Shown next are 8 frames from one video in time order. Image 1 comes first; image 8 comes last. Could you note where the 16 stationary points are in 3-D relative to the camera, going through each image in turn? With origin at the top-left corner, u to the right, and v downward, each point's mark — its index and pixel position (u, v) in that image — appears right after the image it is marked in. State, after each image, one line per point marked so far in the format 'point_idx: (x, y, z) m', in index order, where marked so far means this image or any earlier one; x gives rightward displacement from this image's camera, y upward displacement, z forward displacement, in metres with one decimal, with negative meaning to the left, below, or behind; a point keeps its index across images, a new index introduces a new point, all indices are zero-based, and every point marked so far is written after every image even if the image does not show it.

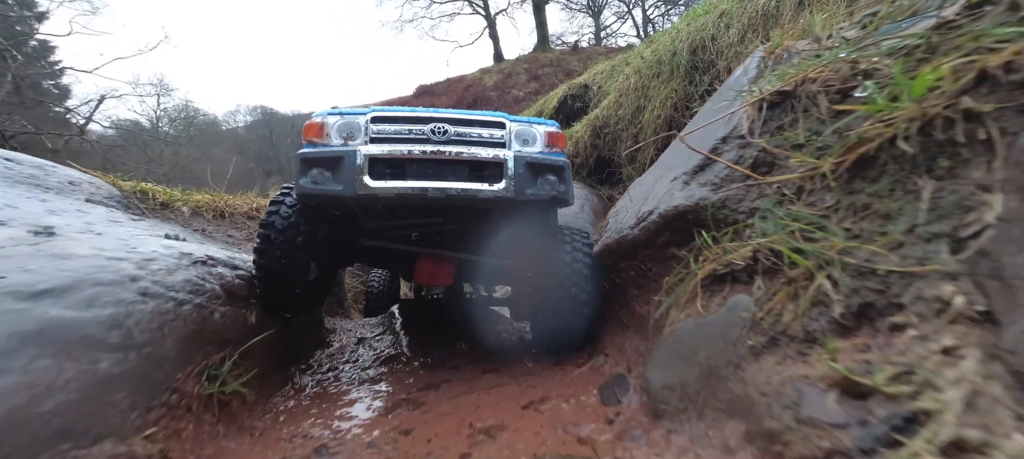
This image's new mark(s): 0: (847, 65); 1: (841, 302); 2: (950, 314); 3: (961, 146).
0: (+1.1, +0.5, +1.5) m
1: (+0.8, -0.2, +1.1) m
2: (+0.8, -0.2, +0.9) m
3: (+1.0, +0.2, +1.0) m
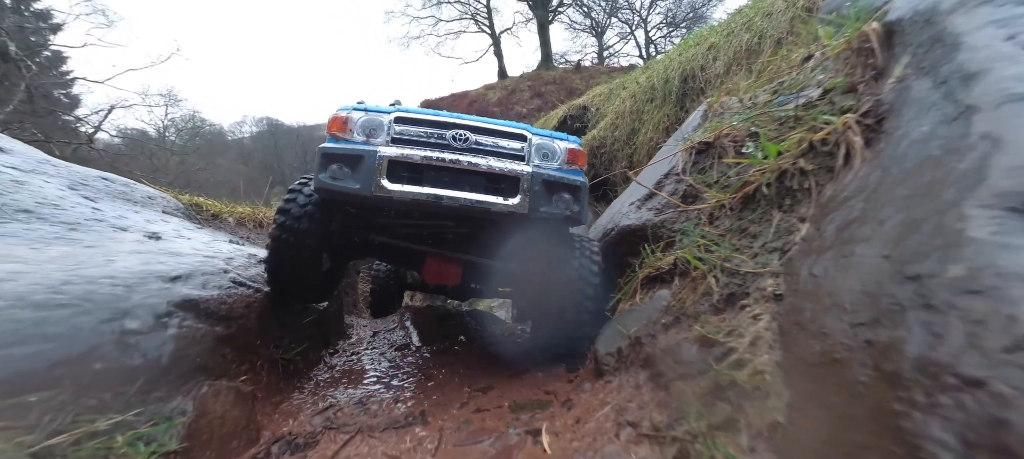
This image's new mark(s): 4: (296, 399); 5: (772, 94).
0: (+1.1, +0.5, +2.0) m
1: (+0.7, -0.2, +1.6) m
2: (+0.8, -0.2, +1.4) m
3: (+1.0, +0.1, +1.6) m
4: (-1.0, -0.8, +2.0) m
5: (+1.3, +0.7, +2.2) m
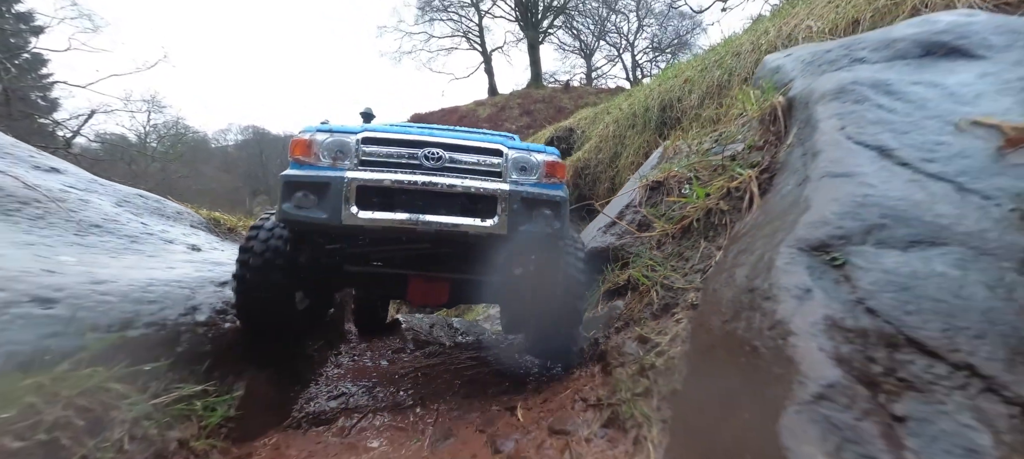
0: (+1.0, +0.3, +2.5) m
1: (+0.7, -0.3, +2.0) m
2: (+0.7, -0.3, +1.8) m
3: (+0.9, 0.0, +2.1) m
4: (-1.1, -0.9, +2.4) m
5: (+1.2, +0.5, +2.7) m
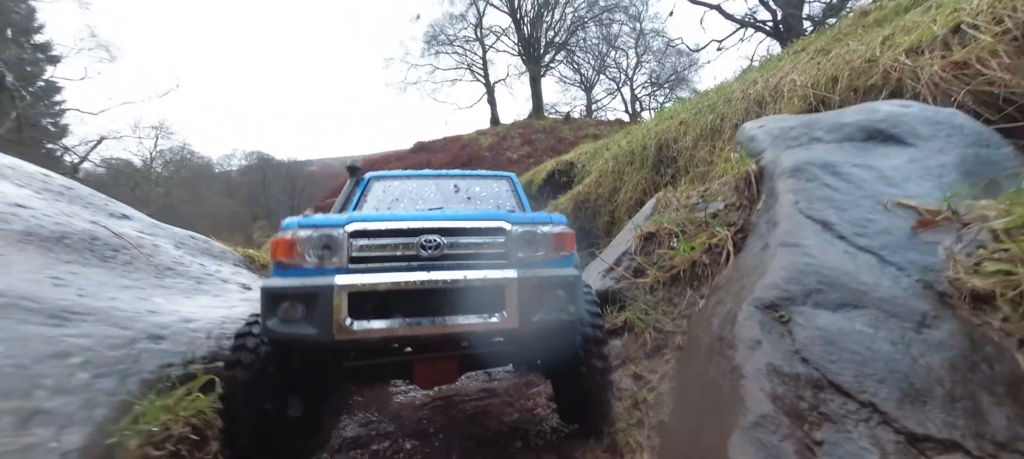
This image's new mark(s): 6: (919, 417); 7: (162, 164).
0: (+1.1, 0.0, +2.8) m
1: (+0.7, -0.6, +2.3) m
2: (+0.8, -0.6, +2.1) m
3: (+1.0, -0.2, +2.4) m
4: (-1.0, -1.1, +2.7) m
5: (+1.3, +0.2, +3.1) m
6: (+1.1, -0.5, +1.1) m
7: (-10.3, +2.0, +13.0) m
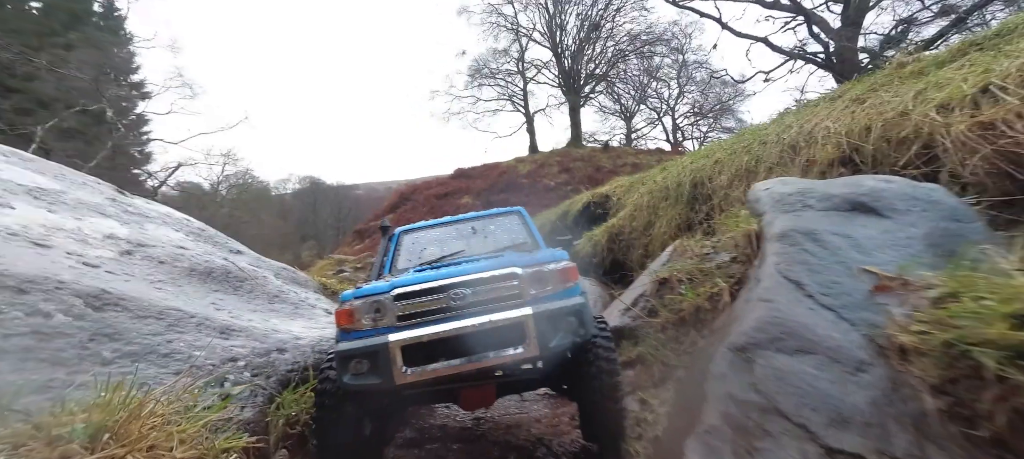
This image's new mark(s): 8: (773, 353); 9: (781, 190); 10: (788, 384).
0: (+1.3, -0.3, +3.3) m
1: (+0.9, -0.9, +2.8) m
2: (+1.0, -0.9, +2.6) m
3: (+1.2, -0.6, +2.8) m
4: (-0.8, -1.4, +3.2) m
5: (+1.6, -0.2, +3.5) m
6: (+1.2, -0.7, +1.6) m
7: (-9.1, +1.3, +14.4) m
8: (+1.1, -0.5, +1.9) m
9: (+1.9, +0.3, +3.1) m
10: (+1.1, -0.6, +1.8) m
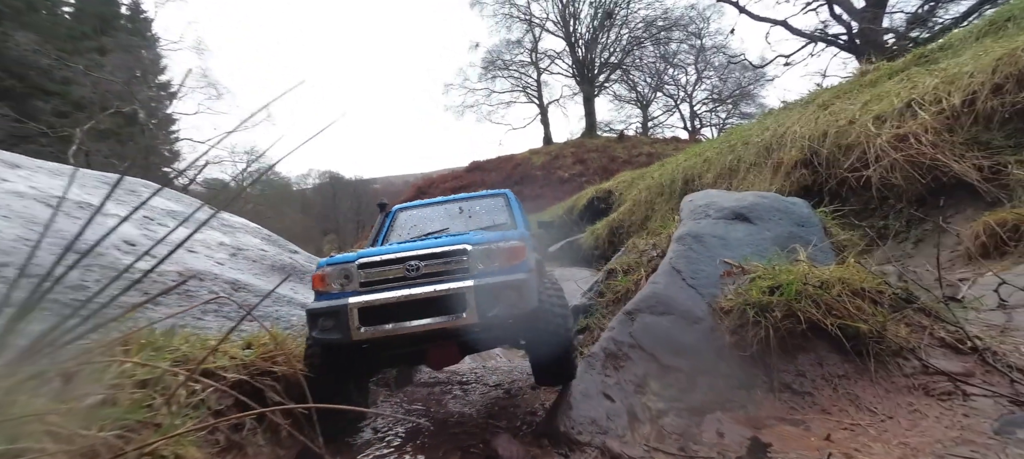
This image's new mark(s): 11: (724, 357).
0: (+1.2, -0.3, +4.4) m
1: (+0.7, -0.9, +3.9) m
2: (+0.8, -0.9, +3.7) m
3: (+1.0, -0.6, +3.9) m
4: (-0.9, -1.5, +4.4) m
5: (+1.4, -0.2, +4.6) m
6: (+0.9, -0.8, +2.7) m
7: (-8.9, +1.4, +15.8) m
8: (+0.9, -0.6, +3.0) m
9: (+1.7, +0.2, +4.2) m
10: (+0.9, -0.7, +2.9) m
11: (+1.2, -0.7, +2.6) m
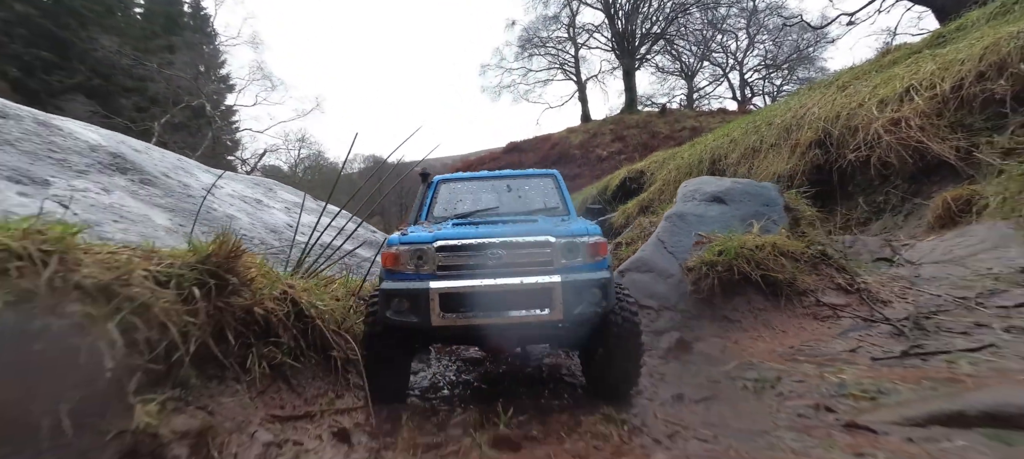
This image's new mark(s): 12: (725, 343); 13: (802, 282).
0: (+1.5, -0.1, +5.5) m
1: (+1.1, -0.7, +5.1) m
2: (+1.1, -0.7, +4.9) m
3: (+1.4, -0.4, +5.0) m
4: (-0.6, -1.2, +5.8) m
5: (+1.8, +0.1, +5.7) m
6: (+1.2, -0.6, +3.8) m
7: (-7.5, +2.1, +17.7) m
8: (+1.2, -0.4, +4.1) m
9: (+2.1, +0.5, +5.2) m
10: (+1.1, -0.5, +4.0) m
11: (+1.5, -0.6, +3.7) m
12: (+1.5, -0.8, +3.2) m
13: (+2.3, -0.4, +3.5) m
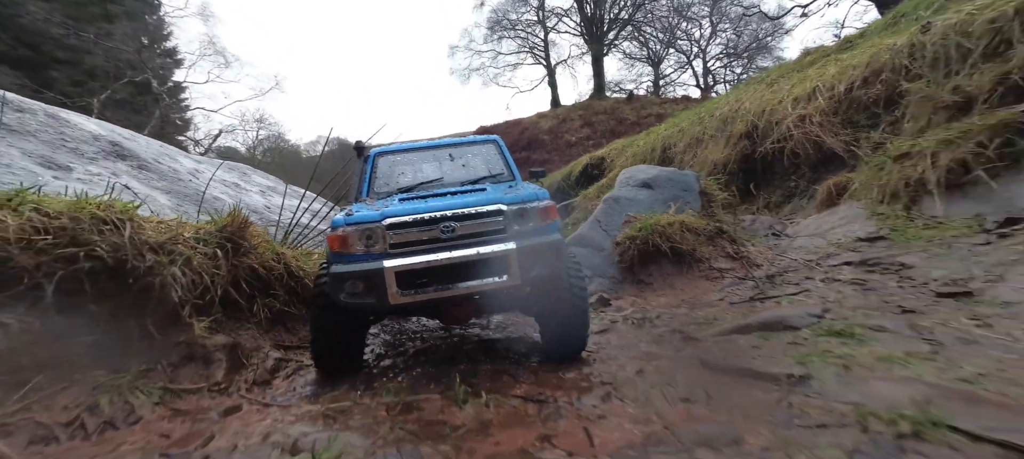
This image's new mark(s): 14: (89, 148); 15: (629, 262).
0: (+0.9, +0.2, +6.2) m
1: (+0.5, -0.5, +5.8) m
2: (+0.6, -0.5, +5.6) m
3: (+0.8, -0.1, +5.8) m
4: (-1.2, -1.0, +6.4) m
5: (+1.2, +0.4, +6.4) m
6: (+0.7, -0.4, +4.6) m
7: (-9.0, +2.7, +17.6) m
8: (+0.7, -0.2, +4.9) m
9: (+1.5, +0.7, +6.0) m
10: (+0.7, -0.3, +4.7) m
11: (+1.0, -0.4, +4.5) m
12: (+1.1, -0.6, +3.9) m
13: (+1.8, -0.2, +4.3) m
14: (-3.1, +0.6, +3.3) m
15: (+1.1, -0.3, +4.4) m
